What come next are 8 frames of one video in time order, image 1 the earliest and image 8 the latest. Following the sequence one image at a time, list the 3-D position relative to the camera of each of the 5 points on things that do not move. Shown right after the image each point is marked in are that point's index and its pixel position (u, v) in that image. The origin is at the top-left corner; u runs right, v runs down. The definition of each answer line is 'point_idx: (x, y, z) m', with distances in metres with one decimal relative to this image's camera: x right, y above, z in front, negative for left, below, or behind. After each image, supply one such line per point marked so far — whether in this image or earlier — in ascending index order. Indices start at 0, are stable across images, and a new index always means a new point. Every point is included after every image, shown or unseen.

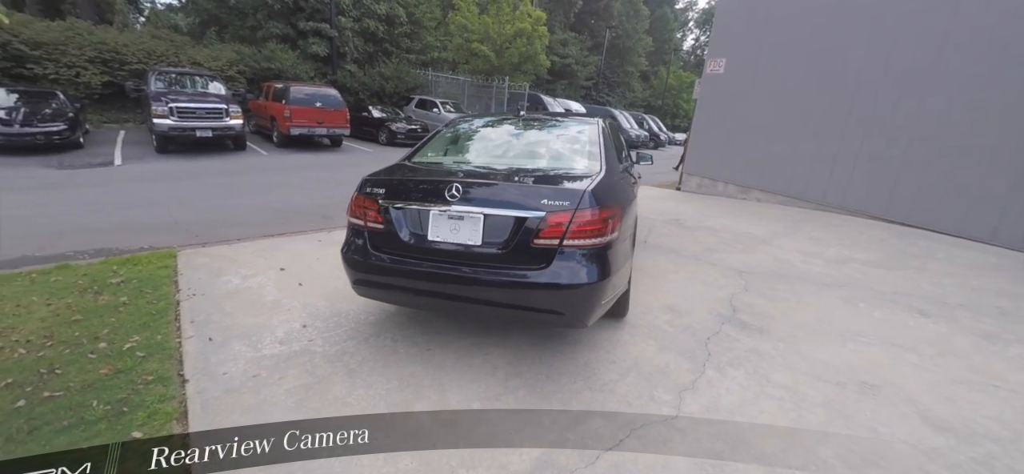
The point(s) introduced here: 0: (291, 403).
0: (-1.2, -0.9, +2.4) m
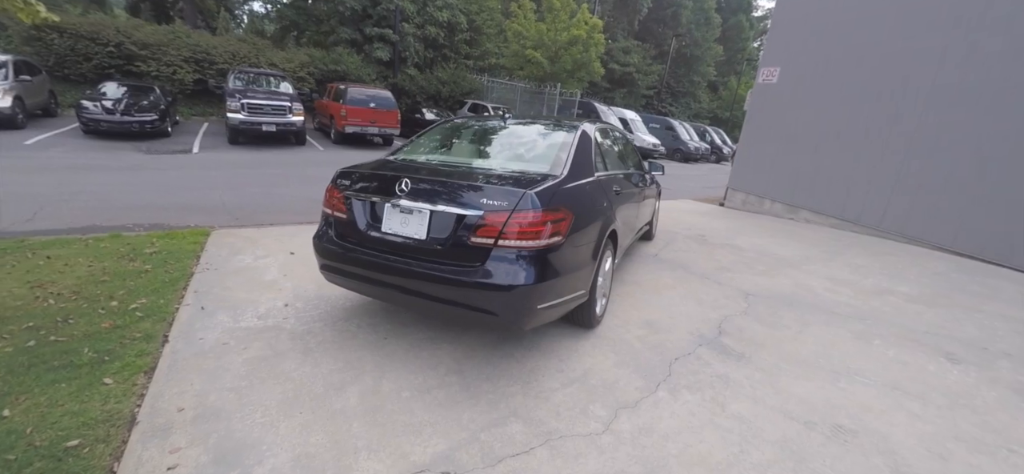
0: (-1.6, -0.8, +2.6) m
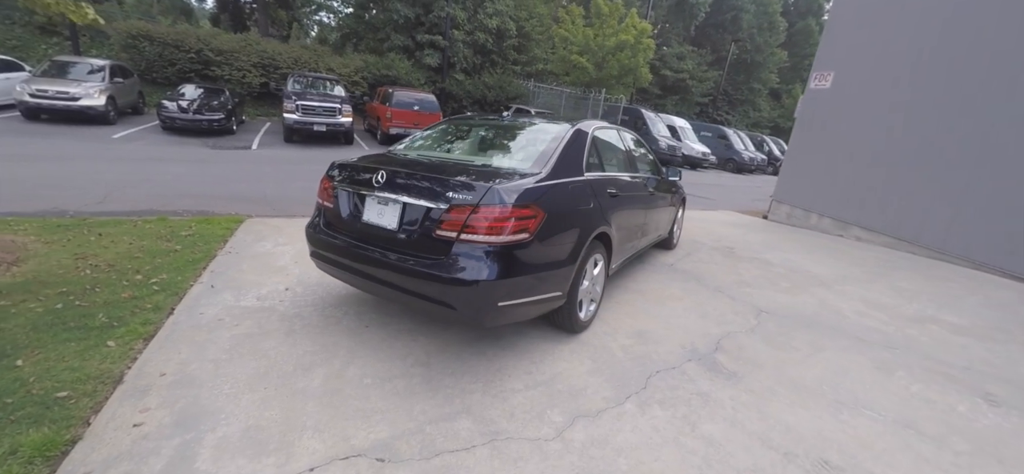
0: (-1.8, -0.7, +2.8) m
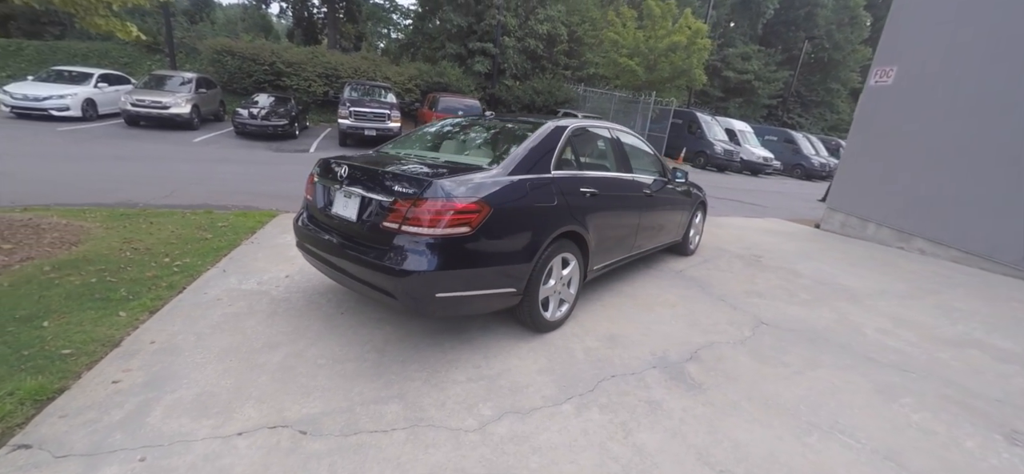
0: (-2.1, -0.6, +3.2) m
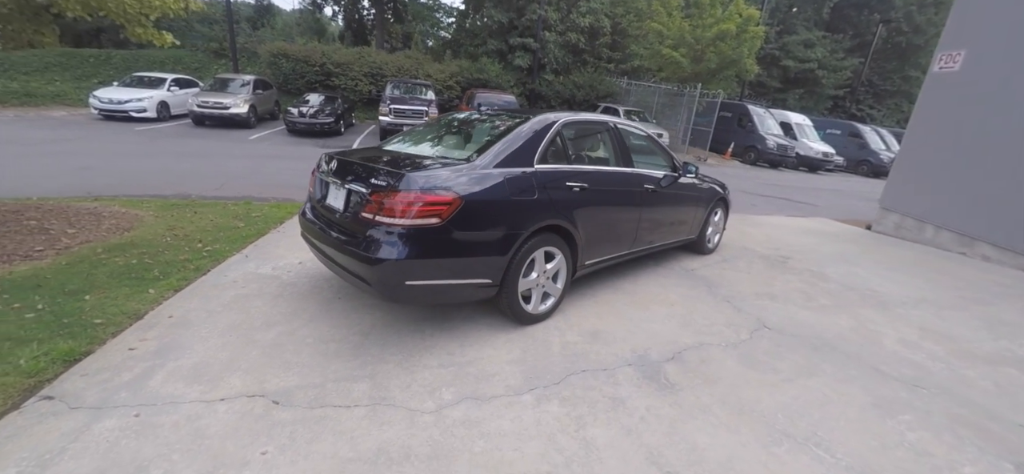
0: (-2.3, -0.5, +3.5) m
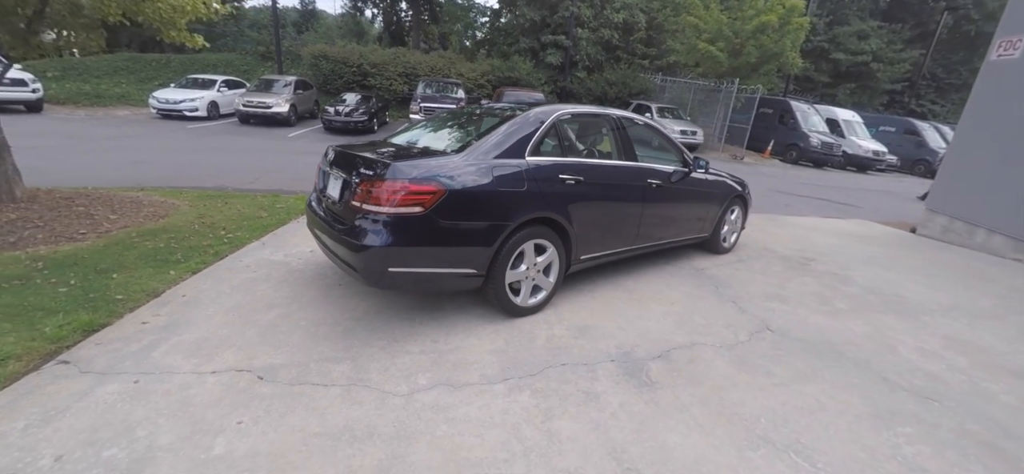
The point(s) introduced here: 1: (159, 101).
0: (-2.3, -0.4, +3.7) m
1: (-10.0, +3.9, +12.4) m
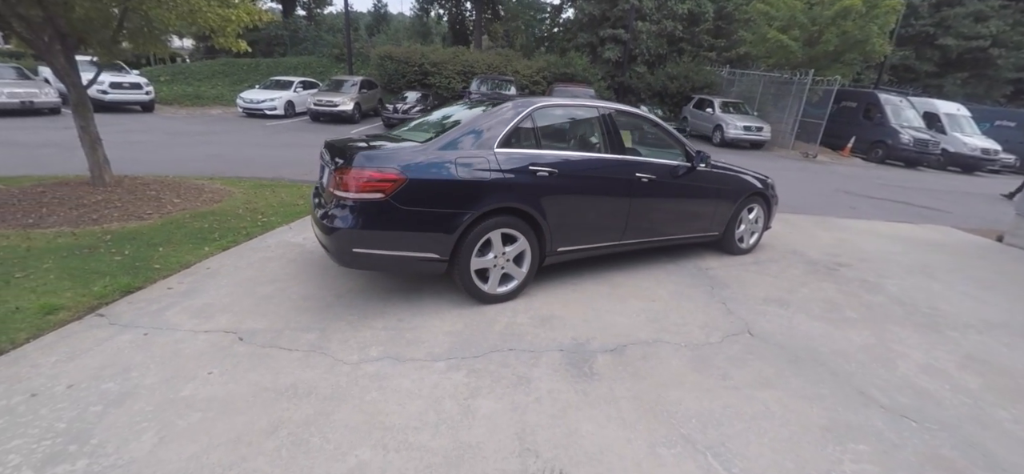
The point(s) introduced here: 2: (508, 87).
0: (-2.5, -0.2, +4.2) m
1: (-8.4, +4.3, +14.0) m
2: (0.0, +4.5, +13.1) m
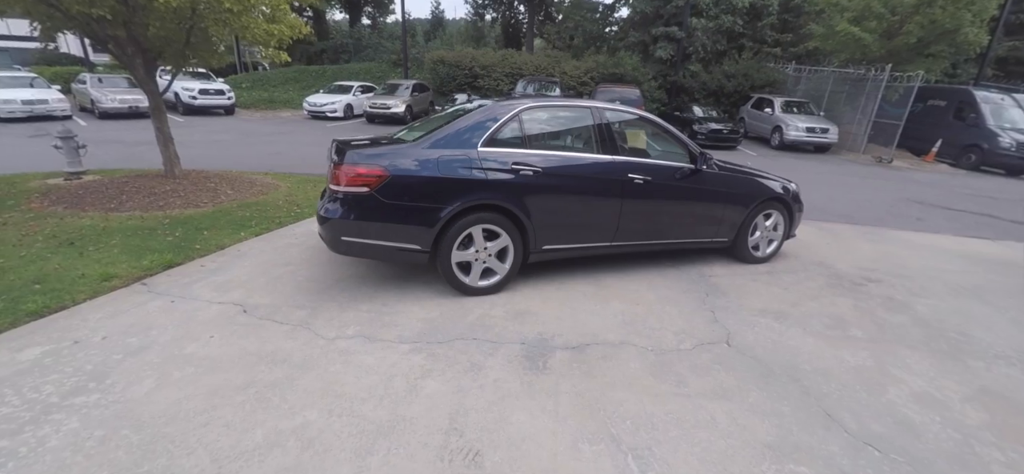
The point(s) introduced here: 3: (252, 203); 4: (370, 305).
0: (-2.5, -0.1, +4.7) m
1: (-6.8, +4.6, +15.3) m
2: (+1.4, +4.4, +13.2) m
3: (-3.5, +0.5, +5.9) m
4: (-1.1, -0.5, +3.5) m
